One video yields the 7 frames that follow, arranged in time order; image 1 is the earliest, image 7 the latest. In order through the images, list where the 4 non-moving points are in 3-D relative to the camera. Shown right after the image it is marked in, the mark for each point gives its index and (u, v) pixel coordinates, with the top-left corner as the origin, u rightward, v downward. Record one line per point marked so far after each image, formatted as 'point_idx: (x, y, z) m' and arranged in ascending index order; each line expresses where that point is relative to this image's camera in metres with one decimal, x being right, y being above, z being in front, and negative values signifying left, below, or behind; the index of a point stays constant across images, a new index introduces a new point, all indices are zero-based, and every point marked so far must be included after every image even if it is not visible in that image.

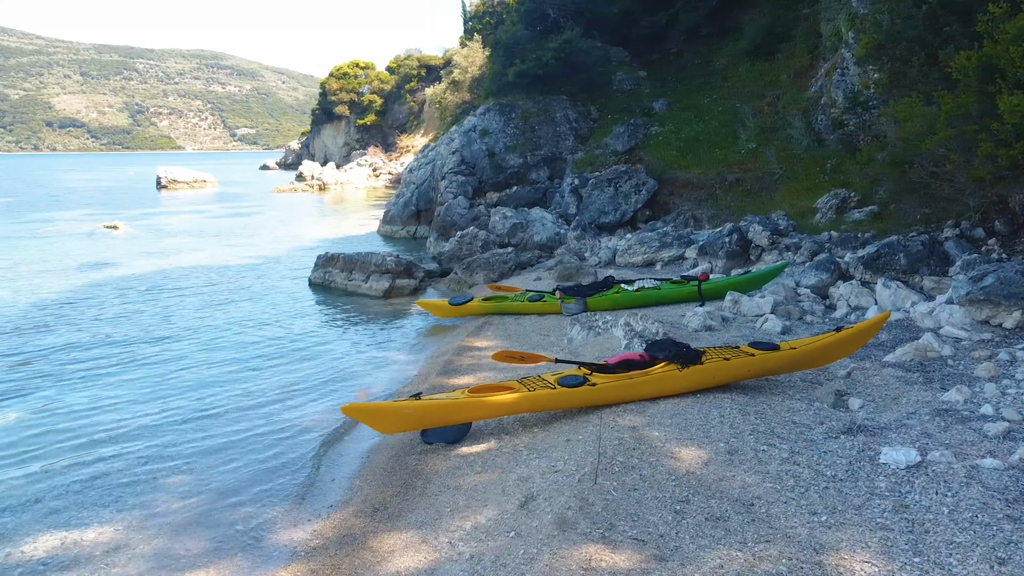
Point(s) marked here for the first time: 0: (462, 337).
0: (-0.9, -0.9, +15.1) m
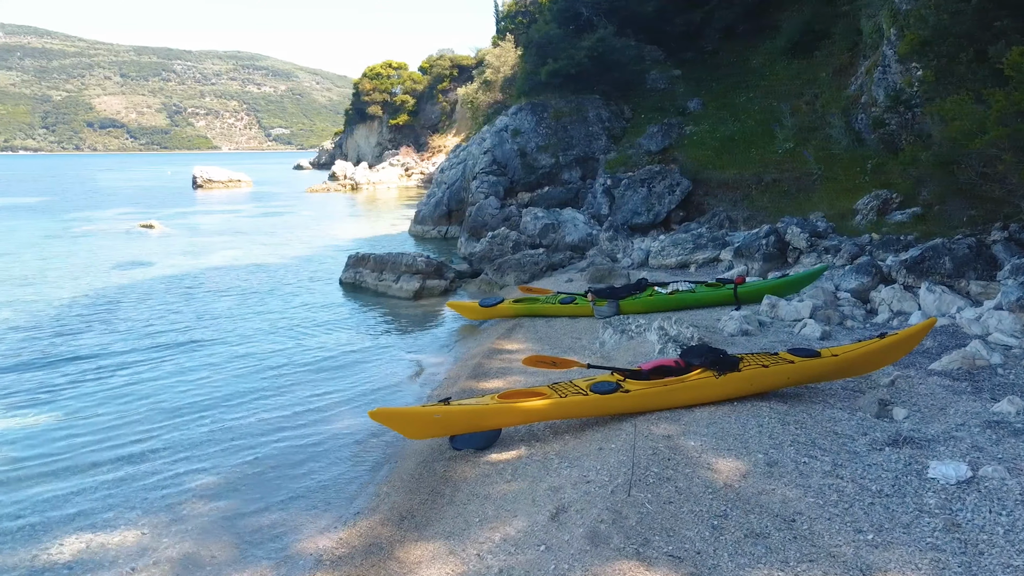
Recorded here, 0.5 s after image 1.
0: (-0.4, -0.9, +14.9) m
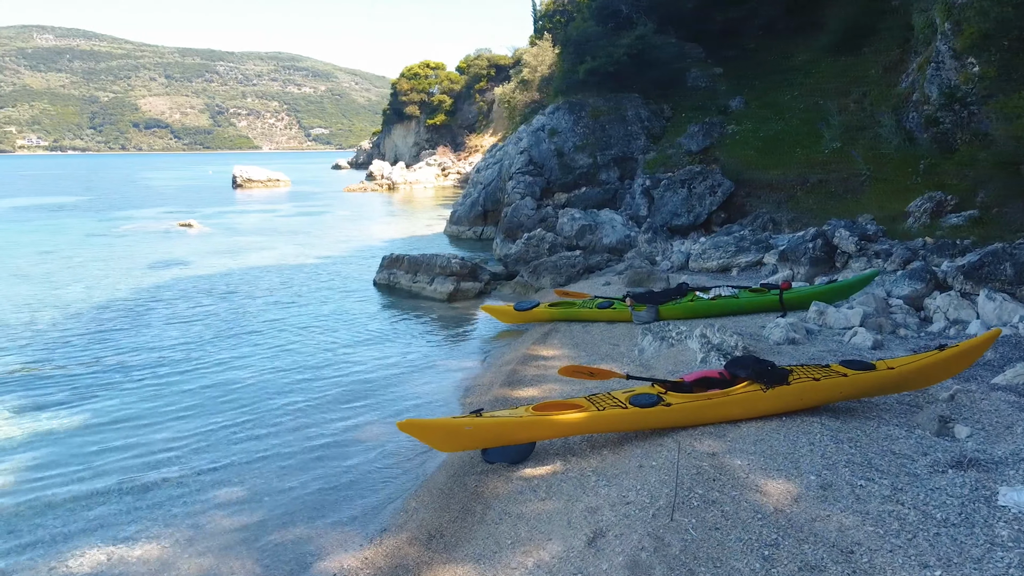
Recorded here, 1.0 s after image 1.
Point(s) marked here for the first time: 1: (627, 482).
0: (+0.3, -1.0, +14.5) m
1: (+1.1, -1.8, +7.6) m
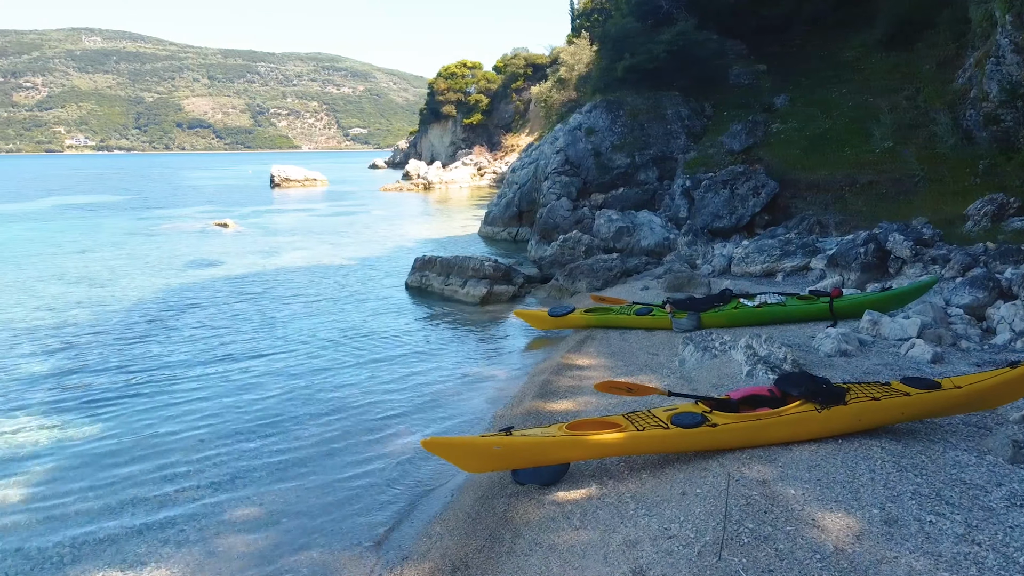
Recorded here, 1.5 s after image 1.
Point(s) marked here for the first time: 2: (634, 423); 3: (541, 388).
0: (+0.9, -1.1, +13.9) m
1: (+1.4, -1.9, +7.0) m
2: (+1.3, -1.4, +8.4) m
3: (+0.4, -1.5, +11.7) m
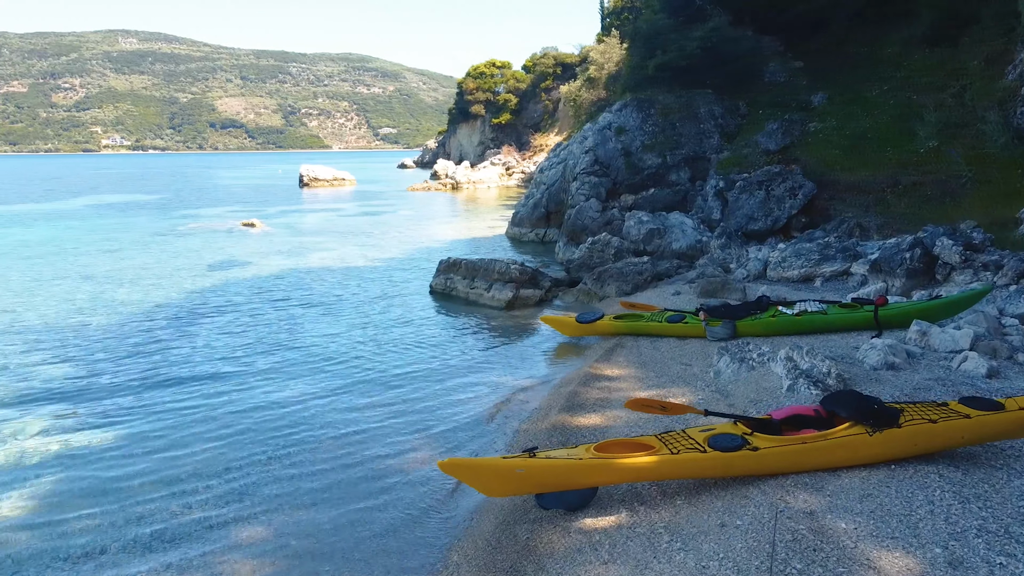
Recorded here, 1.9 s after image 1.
0: (+1.3, -1.2, +13.3) m
1: (+1.5, -2.0, +6.4) m
2: (+1.5, -1.5, +7.8) m
3: (+0.8, -1.5, +11.1) m
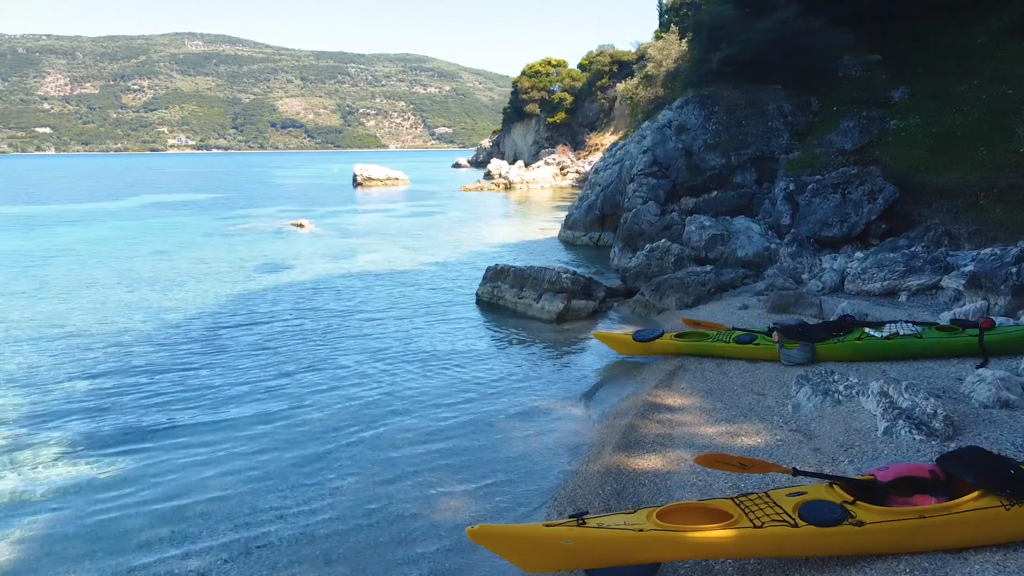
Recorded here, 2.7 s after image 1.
0: (+2.0, -1.5, +11.9) m
1: (+1.8, -2.3, +5.0) m
2: (+1.9, -1.8, +6.4) m
3: (+1.3, -1.8, +9.8) m
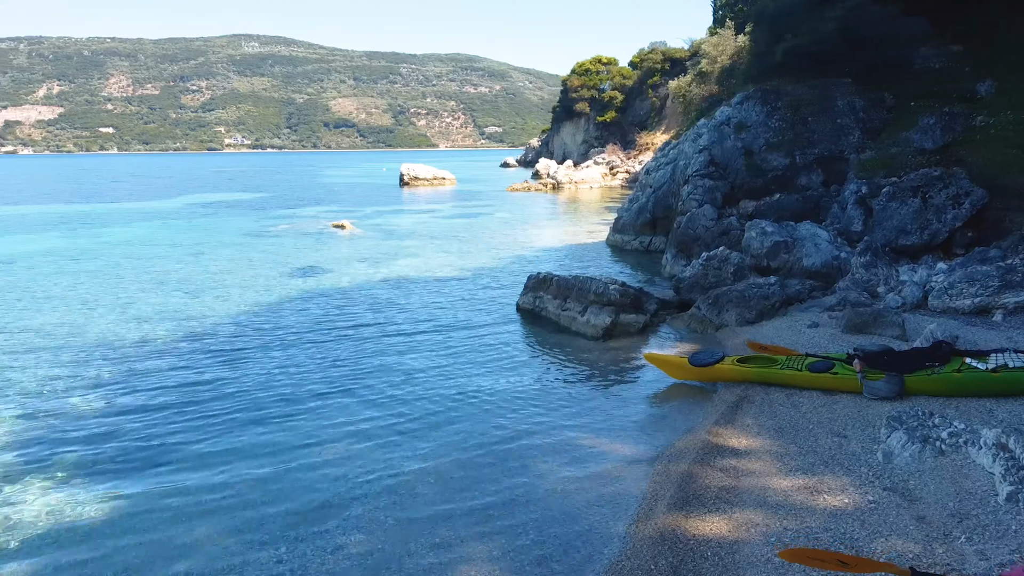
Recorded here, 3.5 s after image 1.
0: (+2.5, -1.7, +10.3) m
1: (+1.9, -2.6, +3.4) m
2: (+2.0, -2.0, +4.8) m
3: (+1.7, -2.0, +8.2) m
